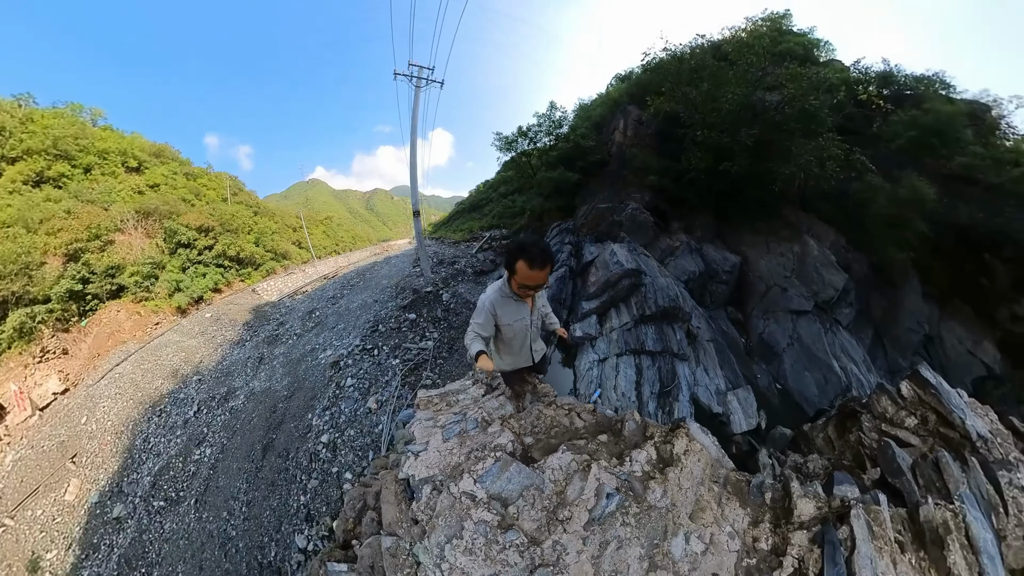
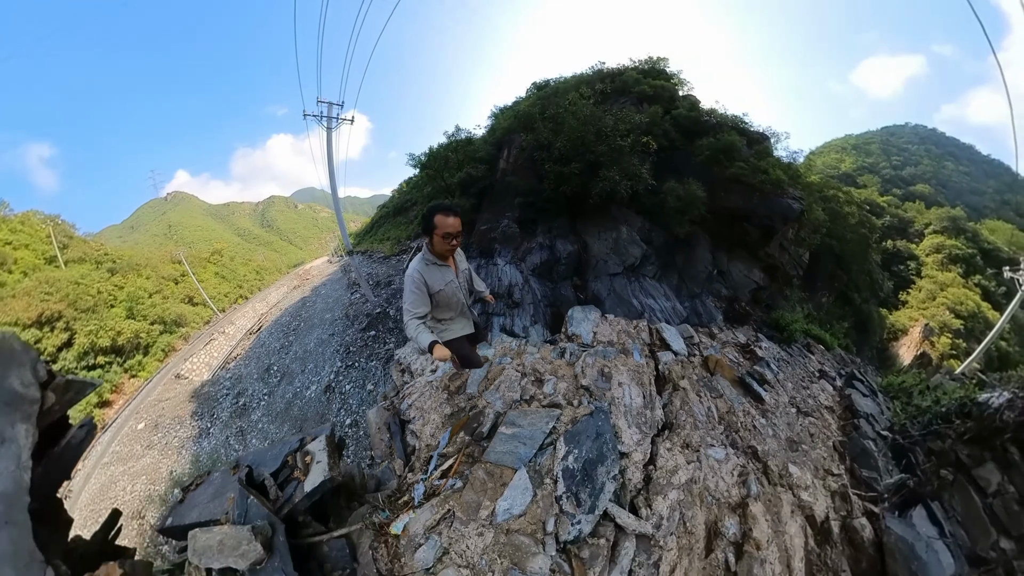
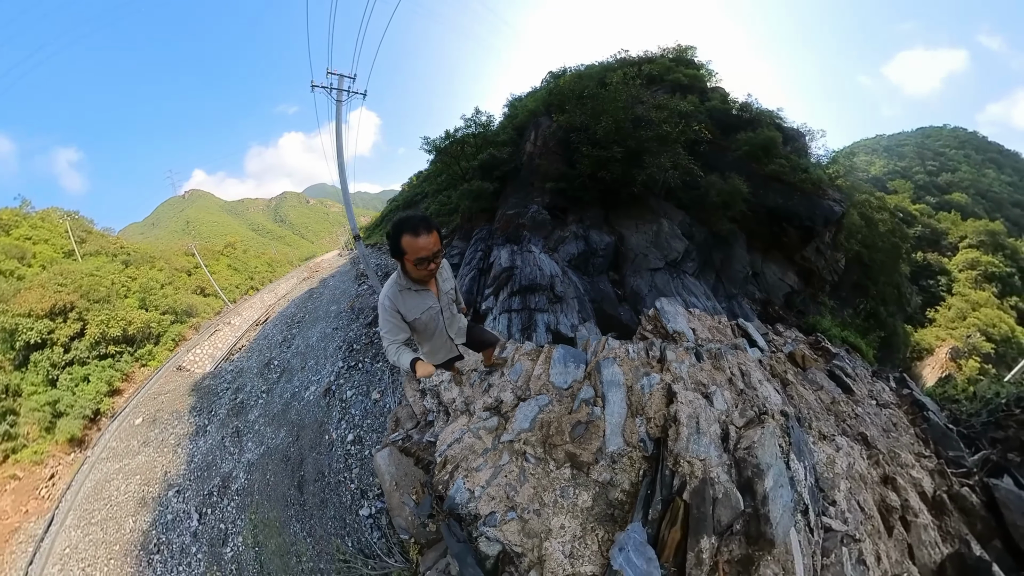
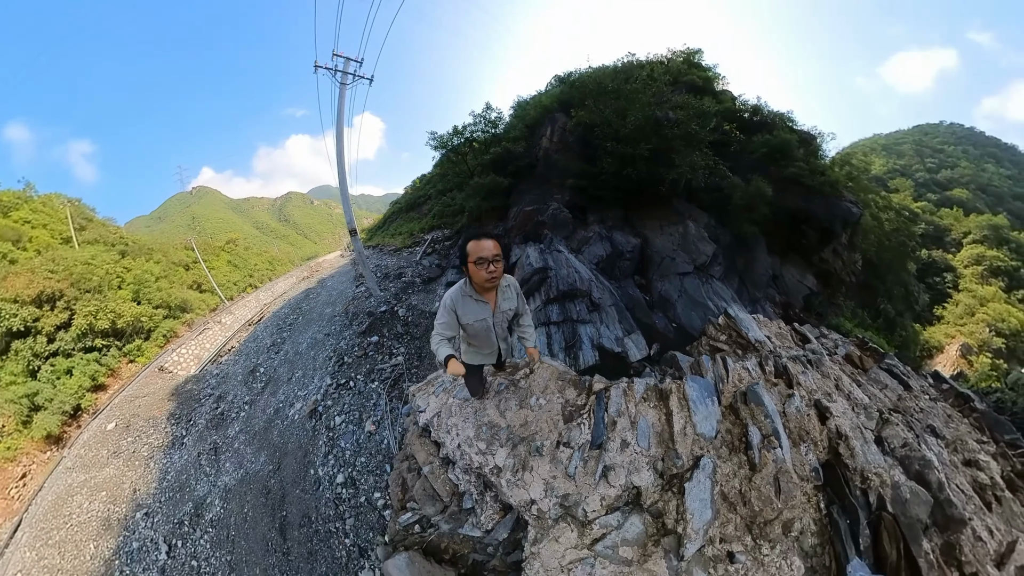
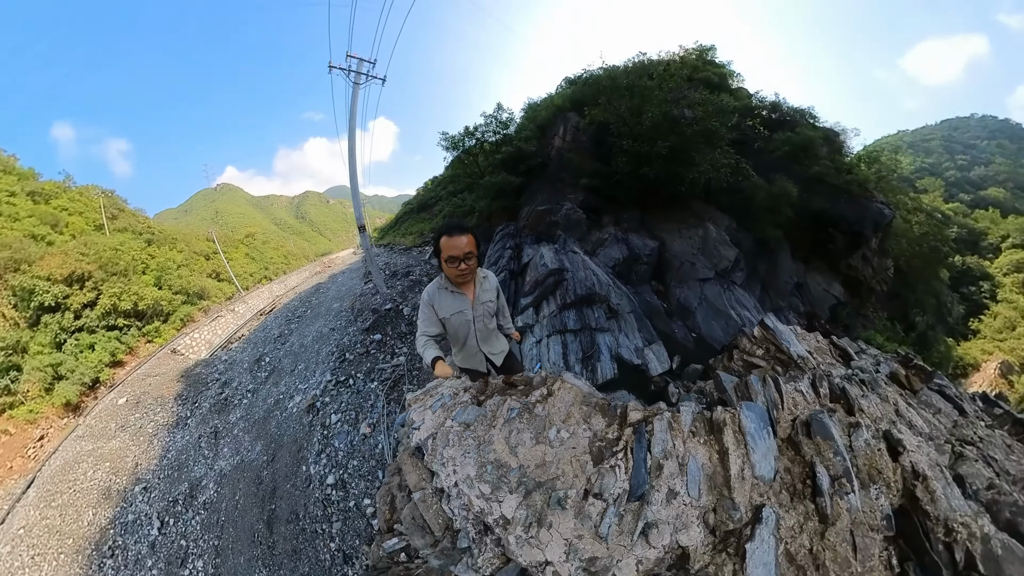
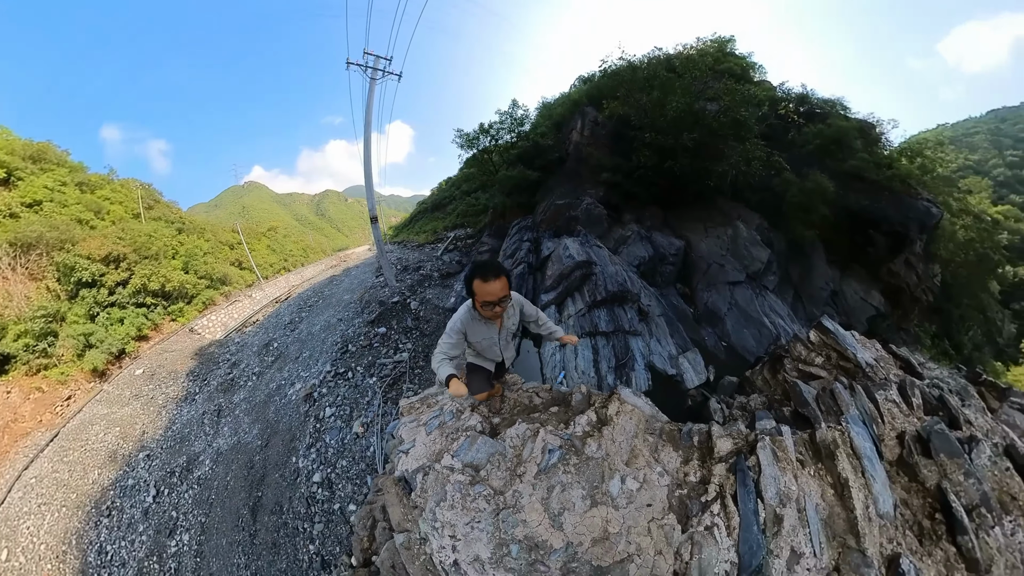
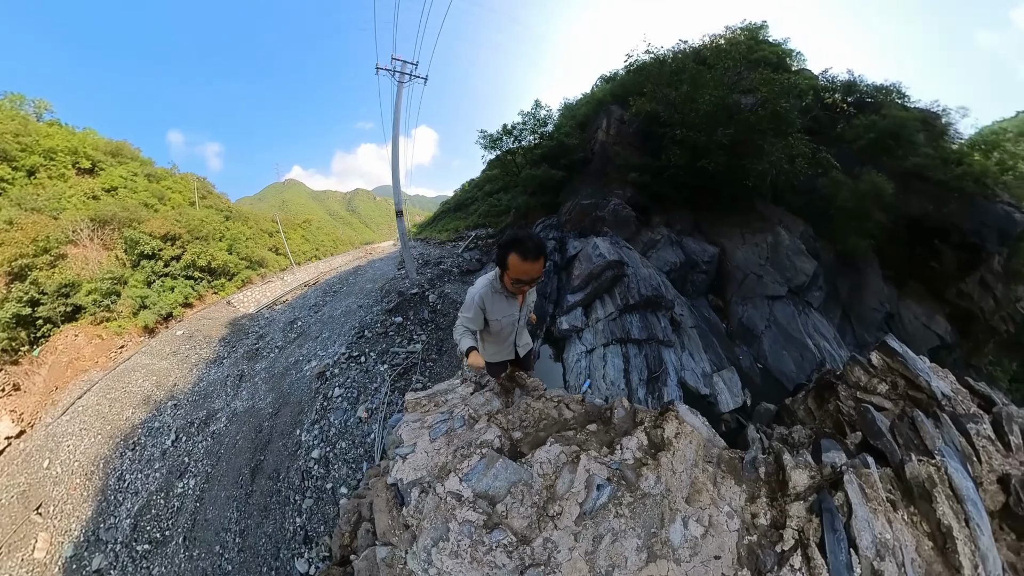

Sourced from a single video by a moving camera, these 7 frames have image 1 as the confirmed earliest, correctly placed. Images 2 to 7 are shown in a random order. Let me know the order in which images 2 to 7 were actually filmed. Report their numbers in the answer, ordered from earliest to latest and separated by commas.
7, 6, 5, 4, 3, 2
